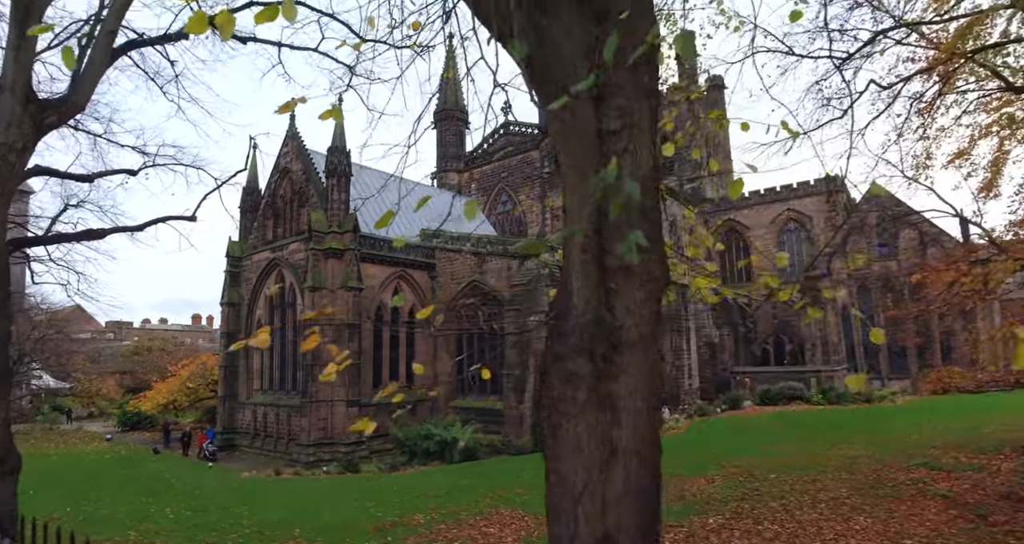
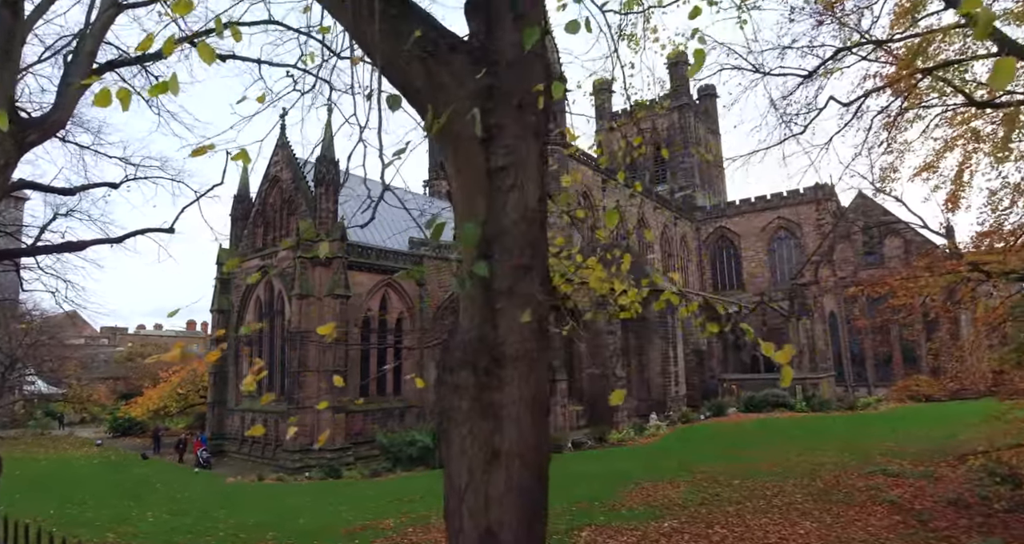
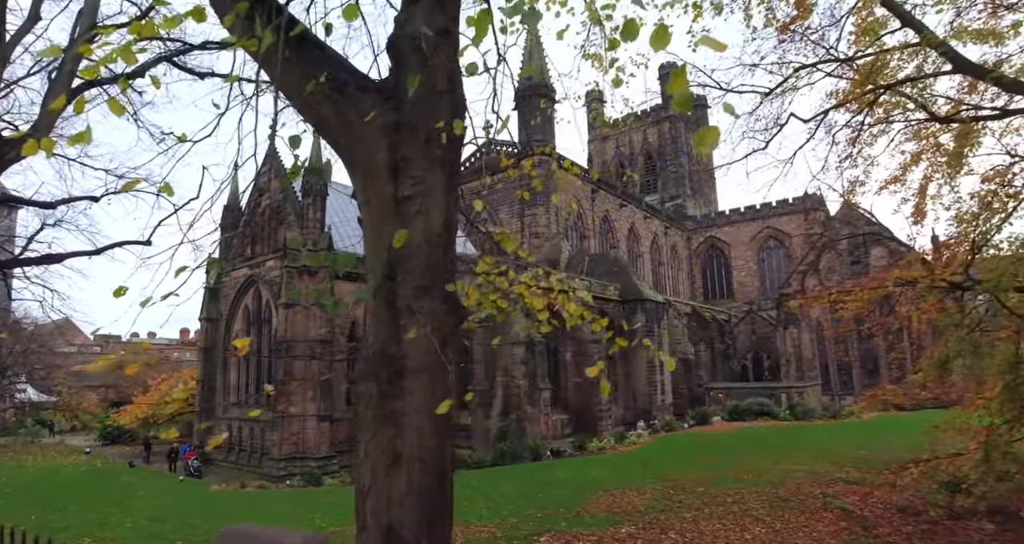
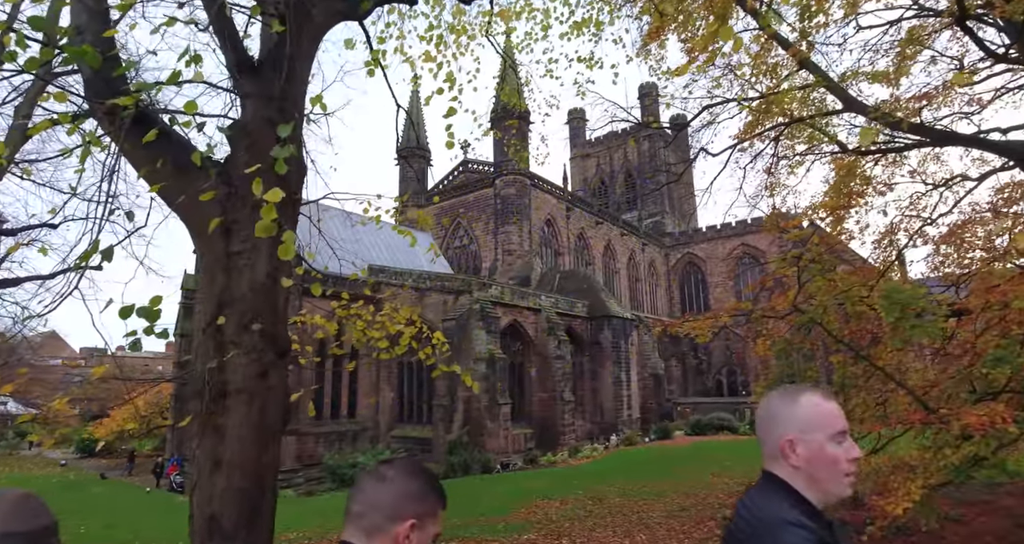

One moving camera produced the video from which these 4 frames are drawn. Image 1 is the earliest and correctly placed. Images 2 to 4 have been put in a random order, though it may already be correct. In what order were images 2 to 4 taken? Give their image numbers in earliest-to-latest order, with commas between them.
2, 3, 4
